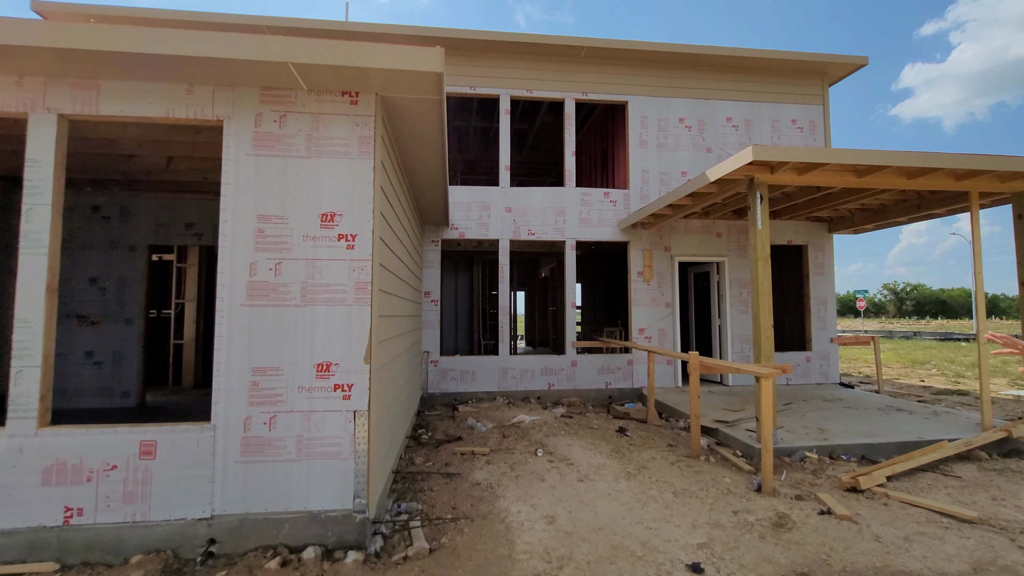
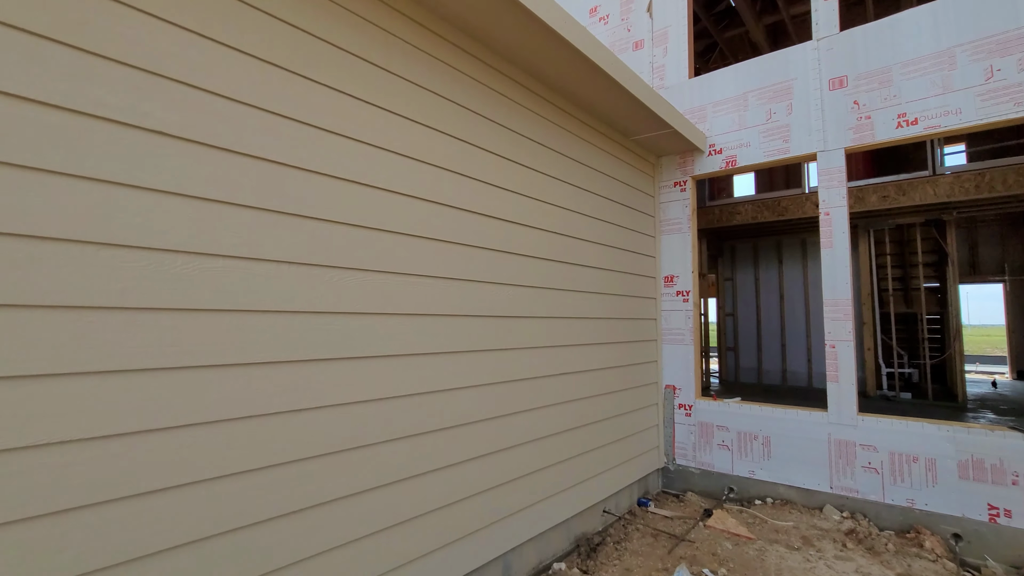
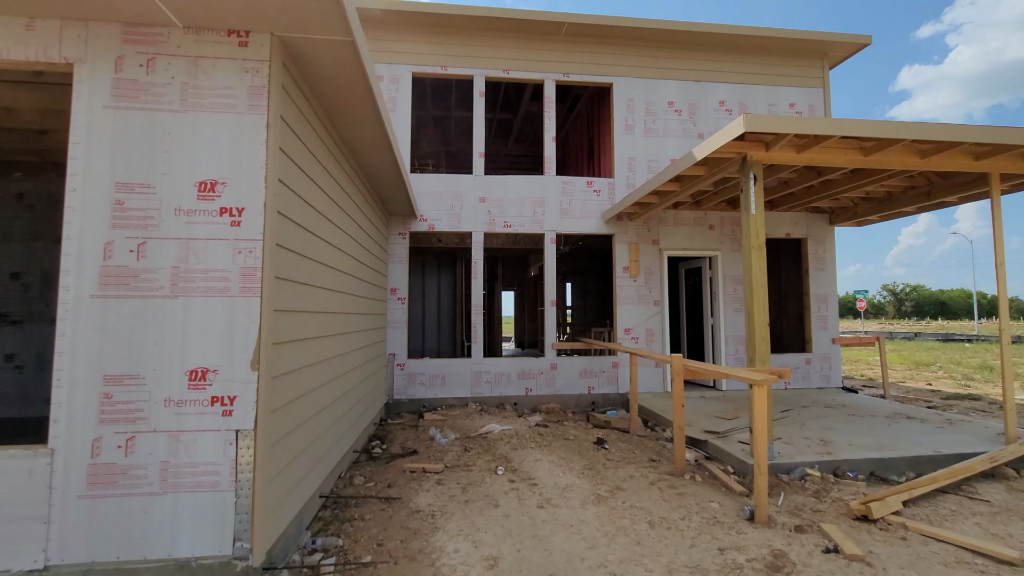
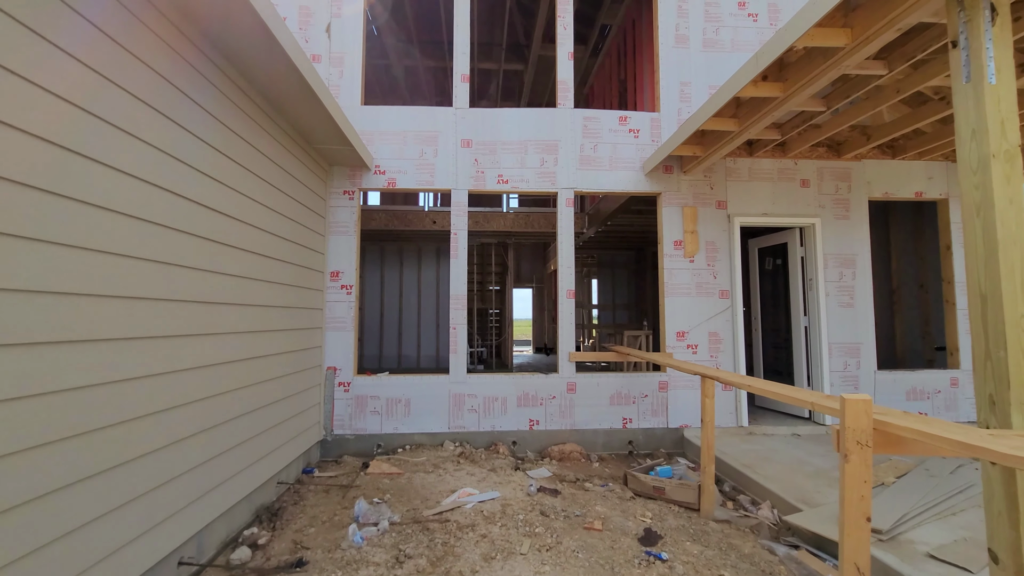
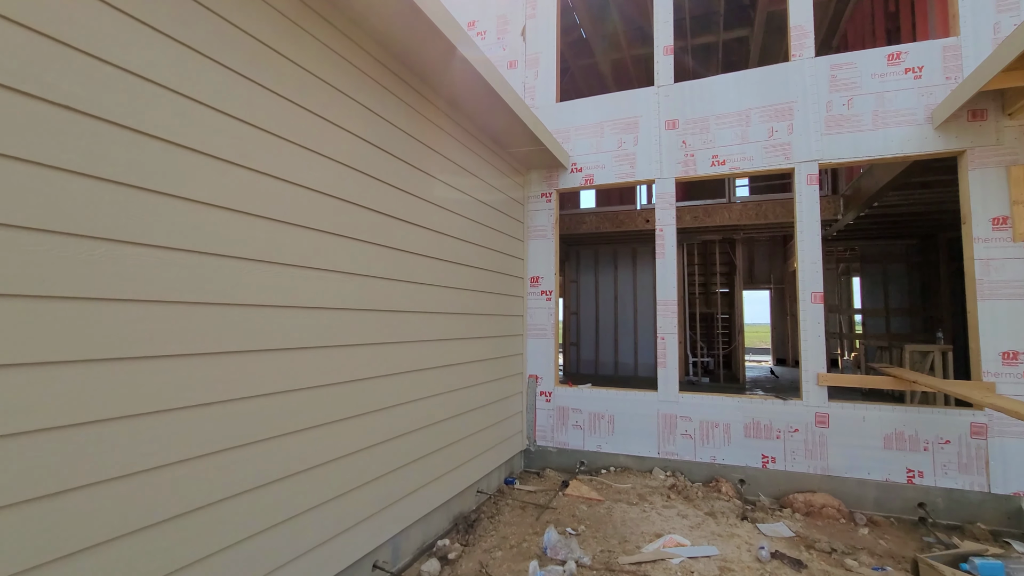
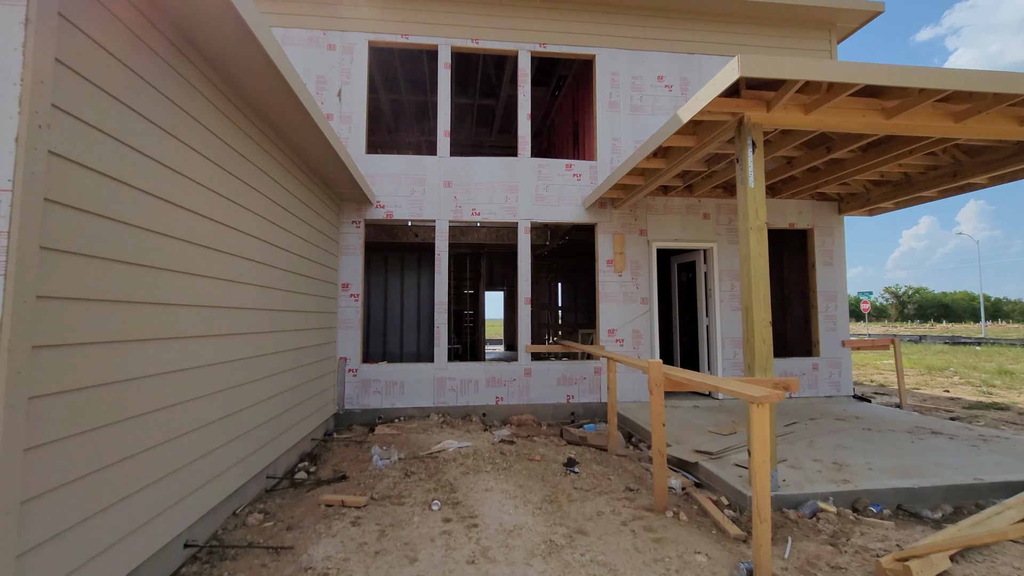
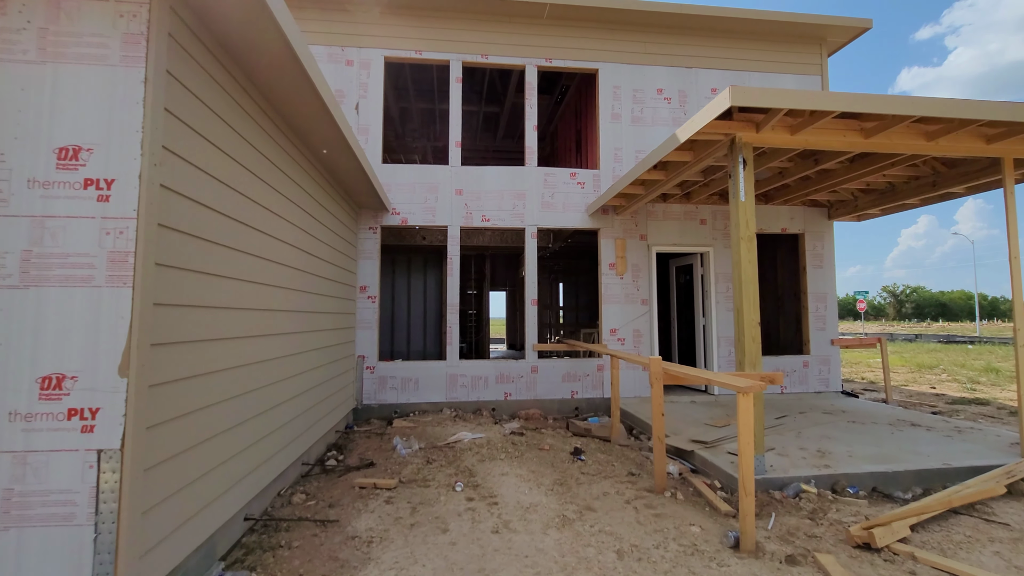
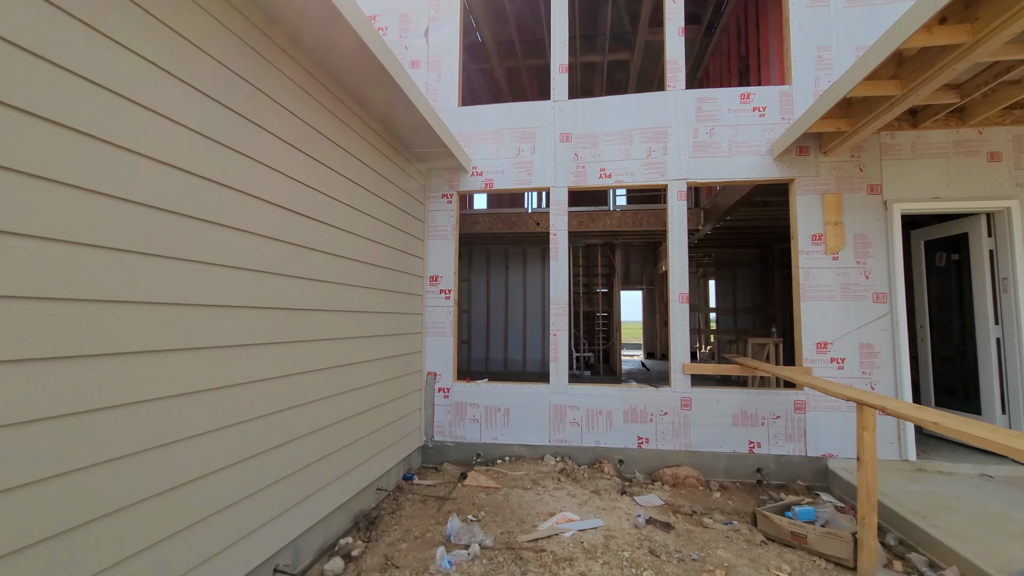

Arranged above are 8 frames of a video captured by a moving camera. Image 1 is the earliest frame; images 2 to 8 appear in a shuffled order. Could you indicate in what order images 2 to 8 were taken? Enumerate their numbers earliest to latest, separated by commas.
3, 7, 6, 4, 8, 5, 2
